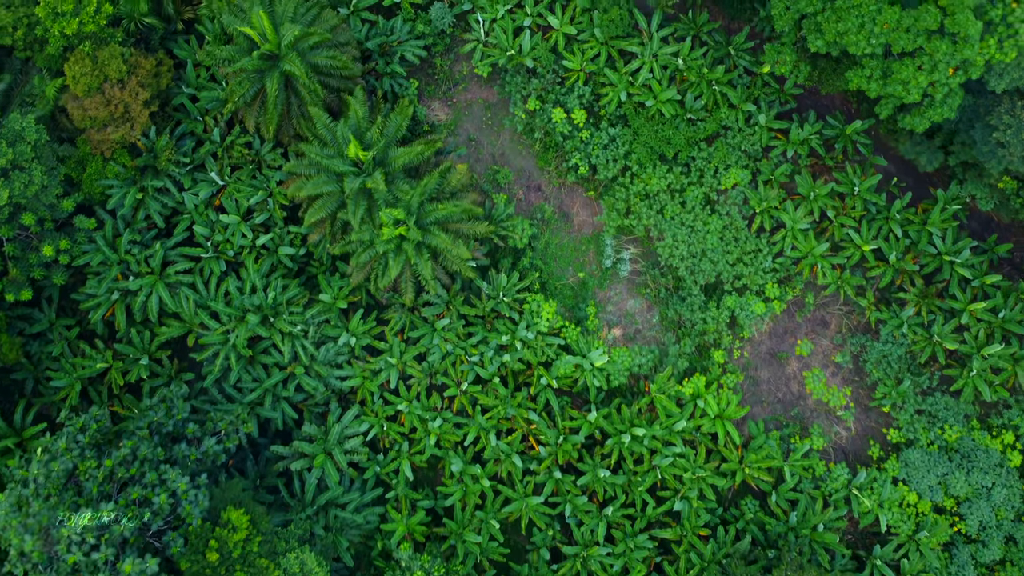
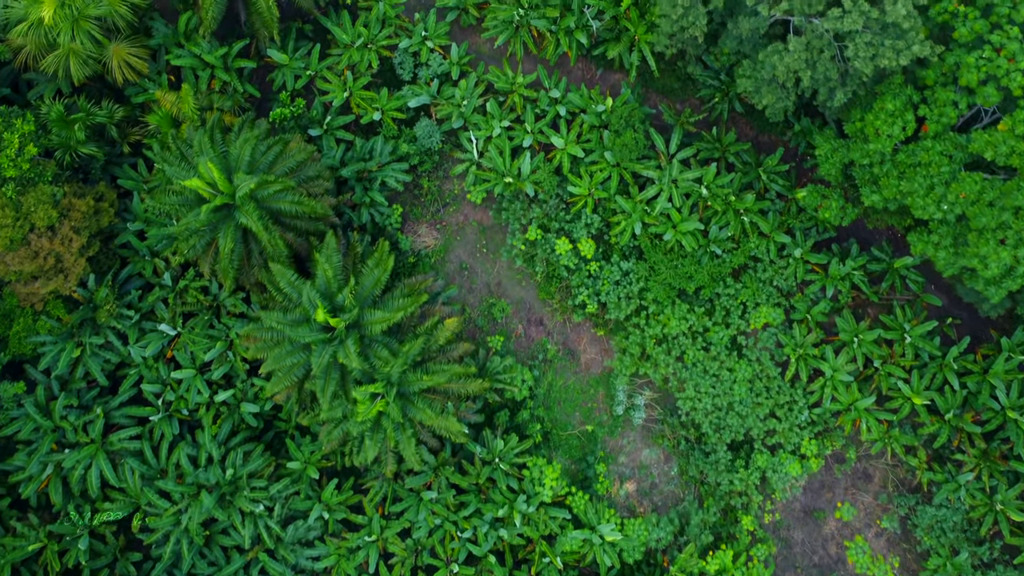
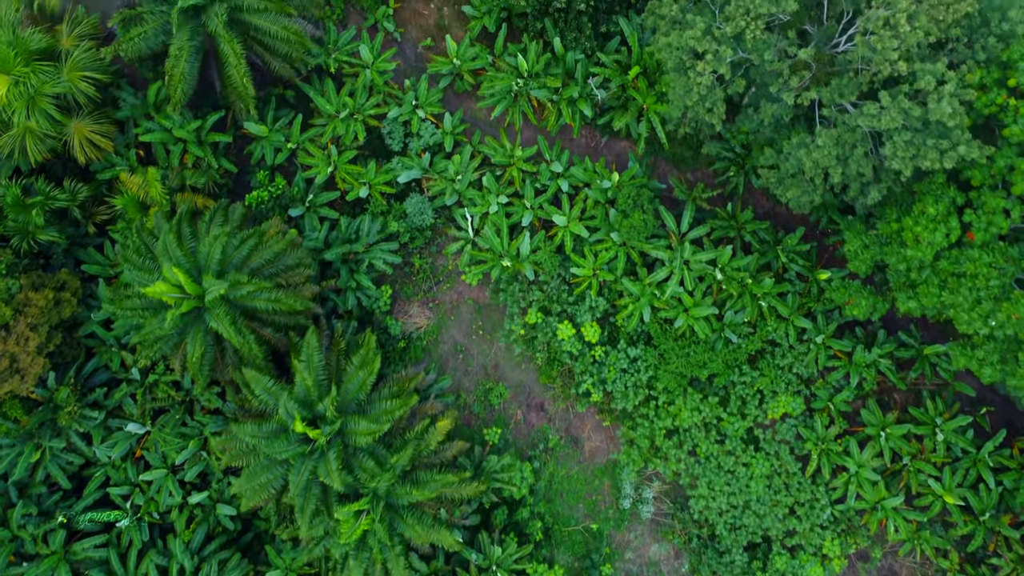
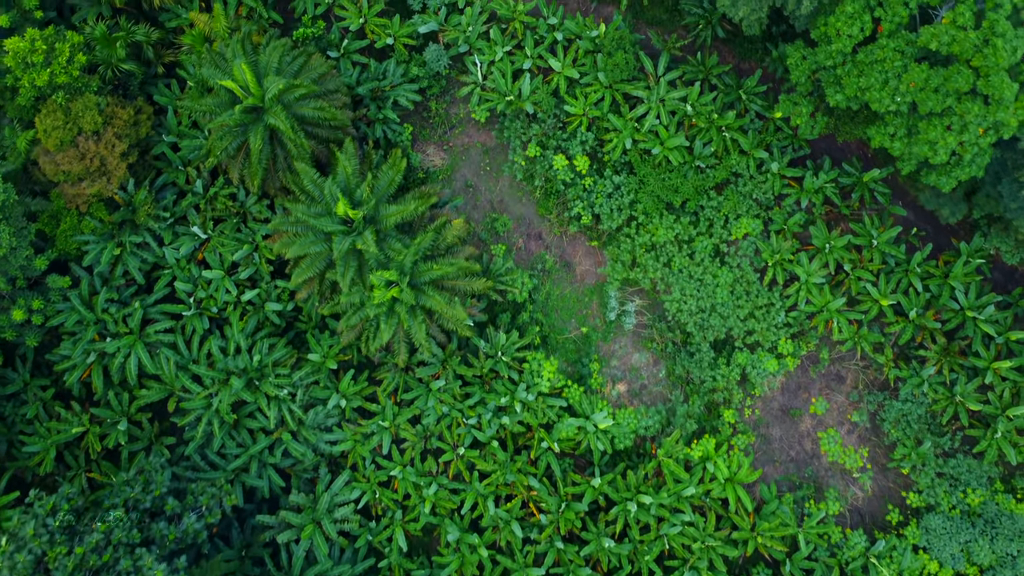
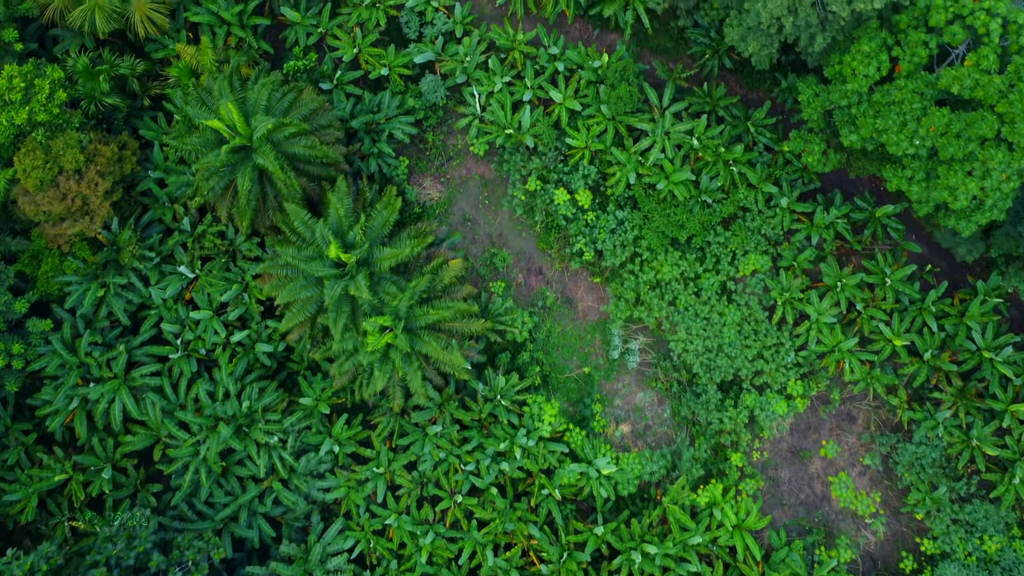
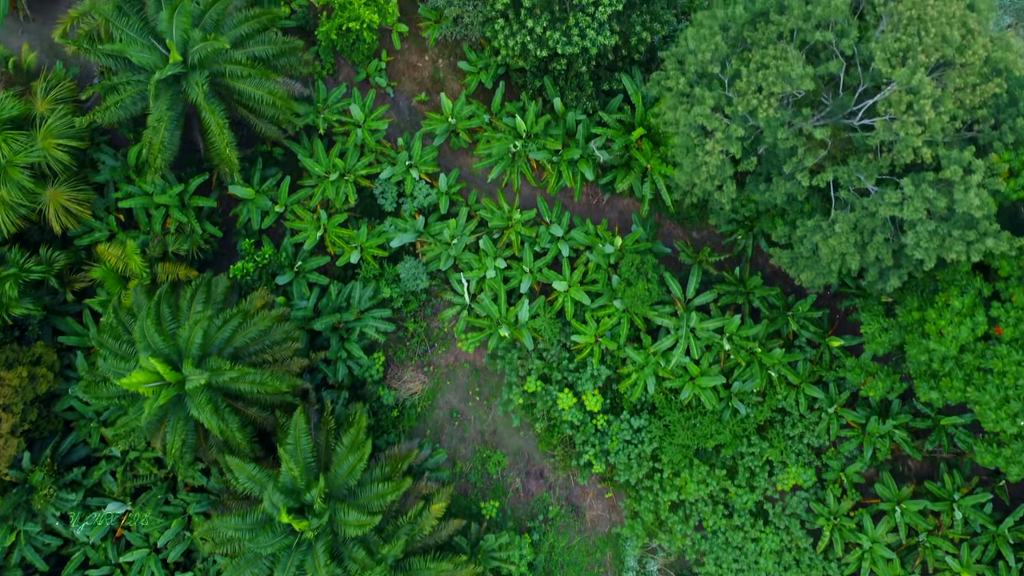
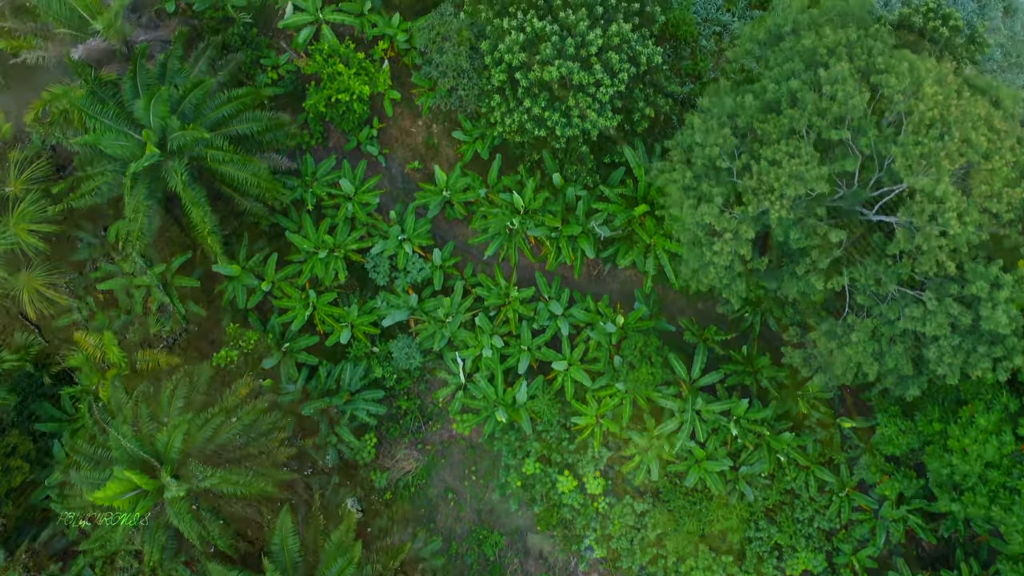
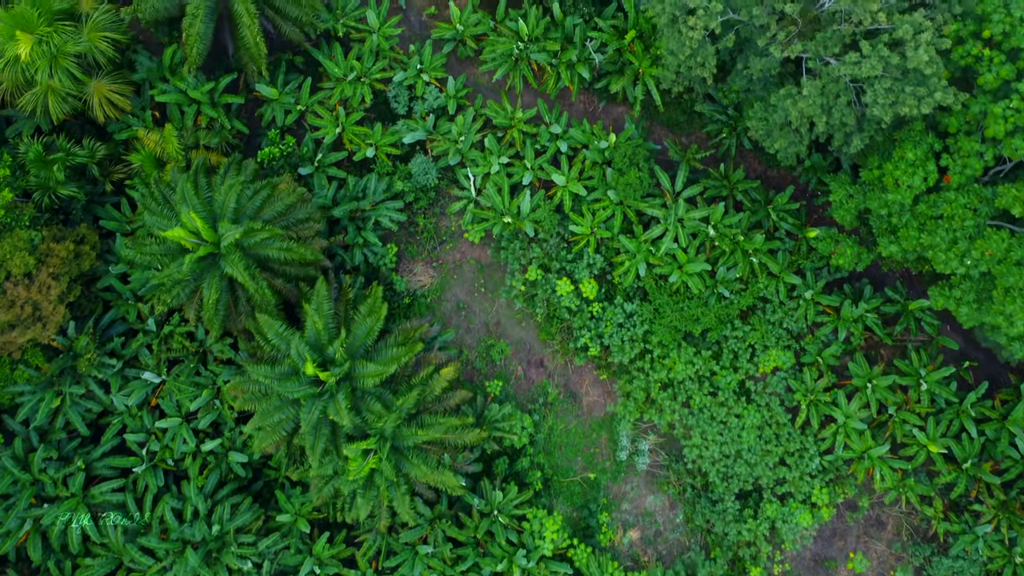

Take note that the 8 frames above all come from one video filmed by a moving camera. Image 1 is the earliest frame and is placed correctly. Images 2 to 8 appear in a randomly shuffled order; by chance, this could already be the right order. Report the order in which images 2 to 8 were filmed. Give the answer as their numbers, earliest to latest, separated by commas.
4, 5, 2, 8, 3, 6, 7
